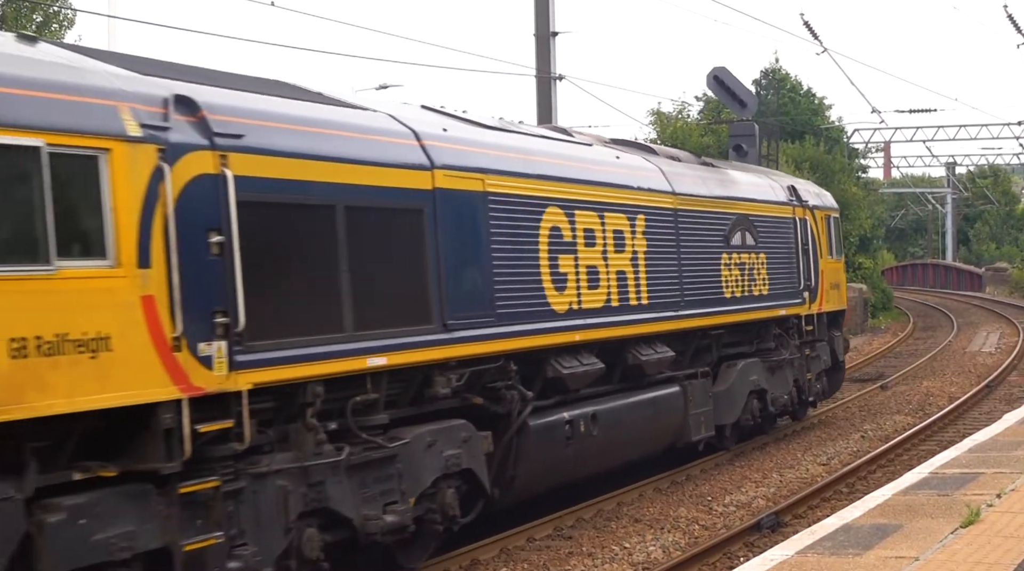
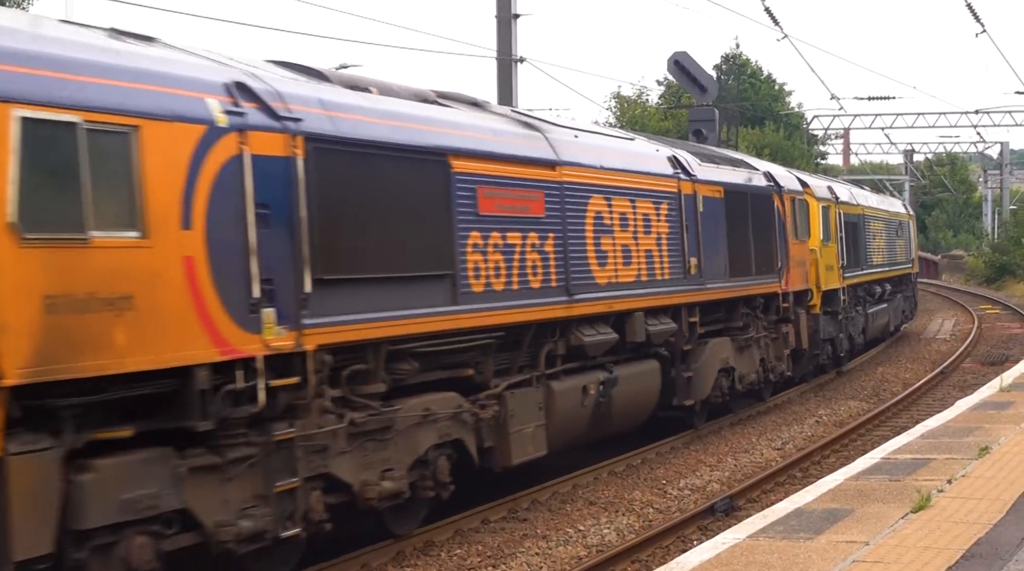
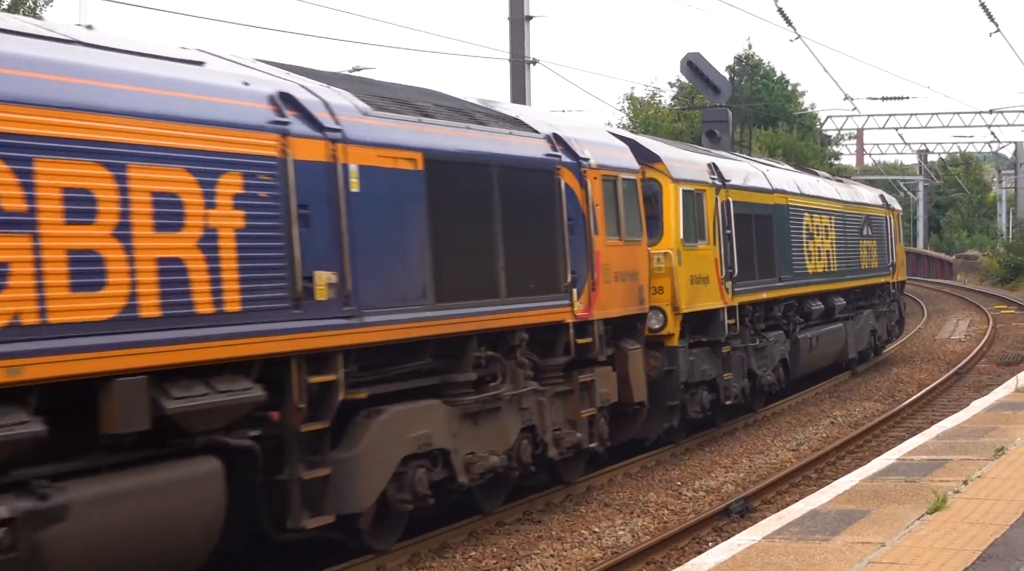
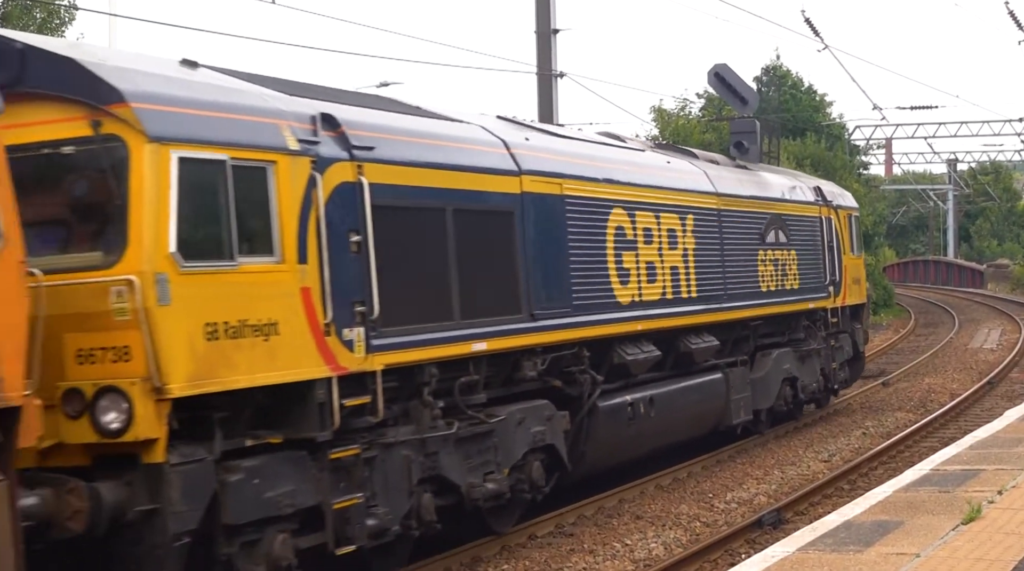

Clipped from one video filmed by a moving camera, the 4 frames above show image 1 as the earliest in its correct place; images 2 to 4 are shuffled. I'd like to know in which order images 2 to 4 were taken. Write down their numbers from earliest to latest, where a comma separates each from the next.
4, 3, 2
